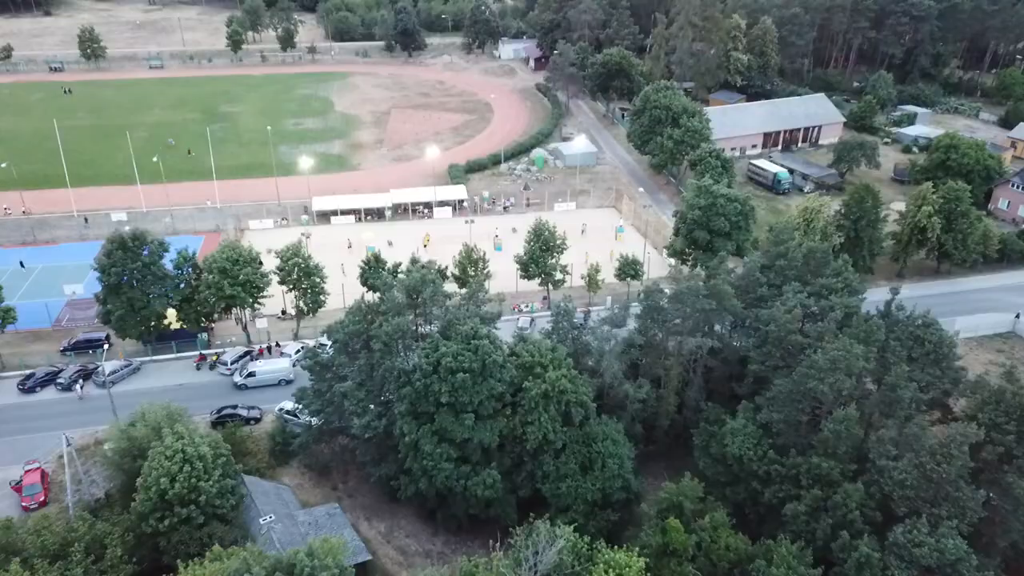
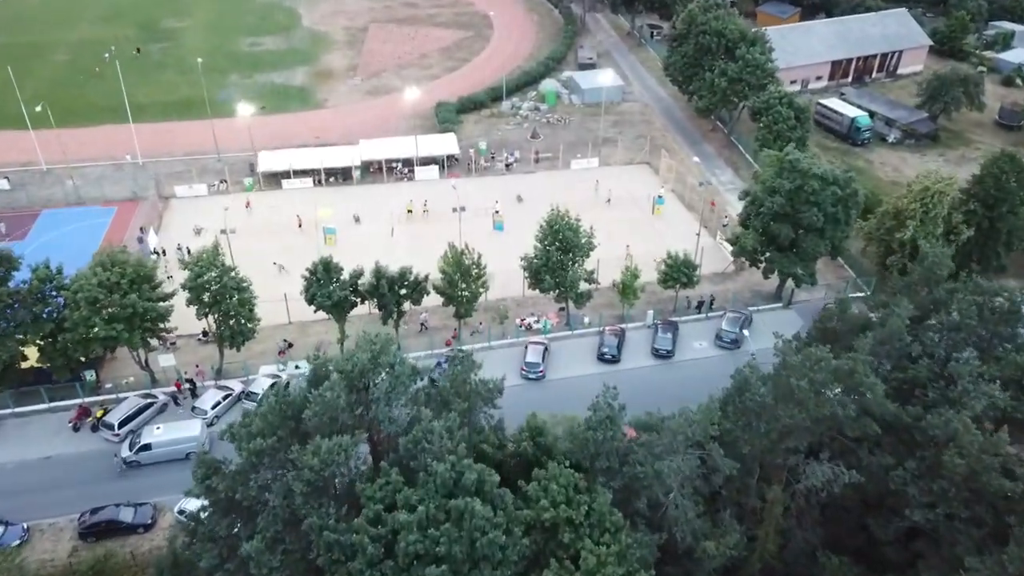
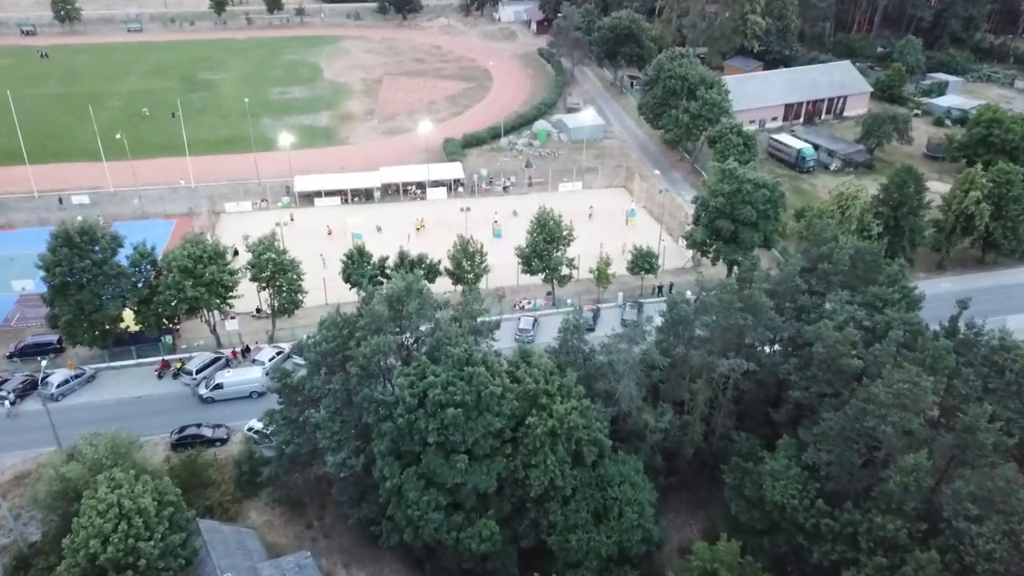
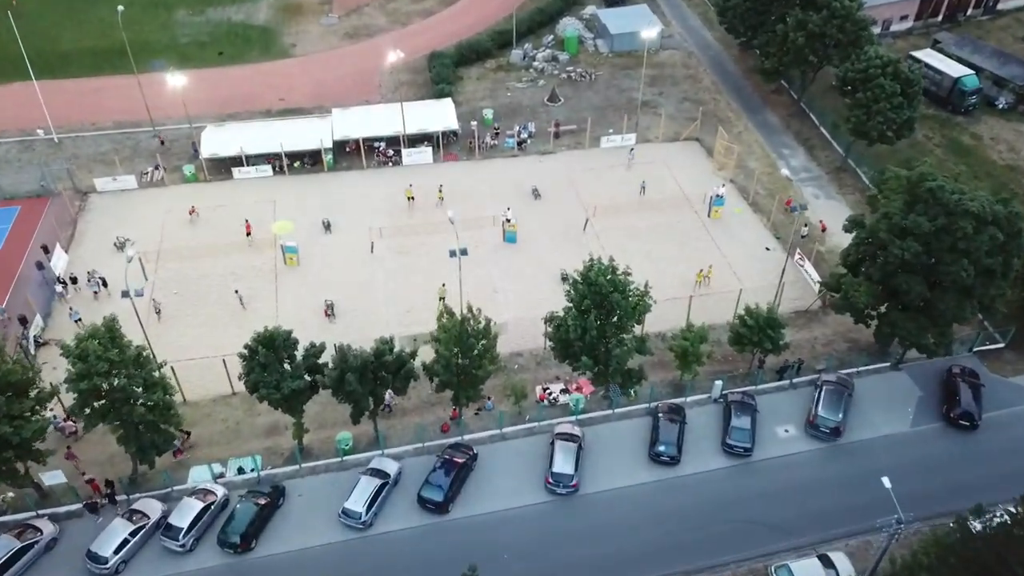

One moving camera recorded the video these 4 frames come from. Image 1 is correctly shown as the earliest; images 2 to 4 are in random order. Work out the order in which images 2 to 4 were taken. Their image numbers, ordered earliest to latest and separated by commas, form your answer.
3, 2, 4
